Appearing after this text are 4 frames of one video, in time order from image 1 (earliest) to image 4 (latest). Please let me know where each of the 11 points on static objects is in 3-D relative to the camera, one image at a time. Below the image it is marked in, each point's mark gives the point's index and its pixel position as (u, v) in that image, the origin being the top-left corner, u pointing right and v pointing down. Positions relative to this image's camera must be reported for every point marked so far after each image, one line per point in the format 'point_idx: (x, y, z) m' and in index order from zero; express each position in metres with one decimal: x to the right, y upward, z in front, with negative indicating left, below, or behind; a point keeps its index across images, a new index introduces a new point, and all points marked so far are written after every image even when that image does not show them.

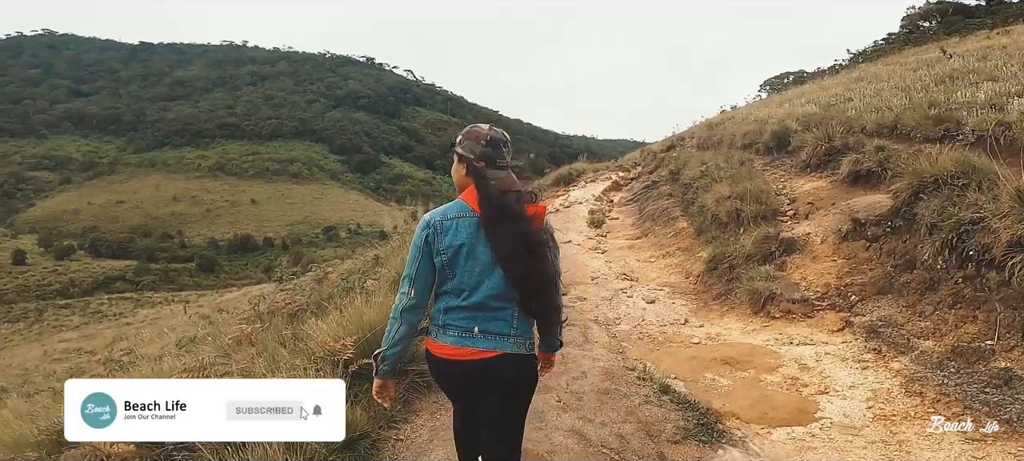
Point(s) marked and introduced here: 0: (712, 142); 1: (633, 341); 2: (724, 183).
0: (+5.0, +2.2, +14.9) m
1: (+1.1, -1.0, +5.5) m
2: (+3.4, +0.8, +9.3) m
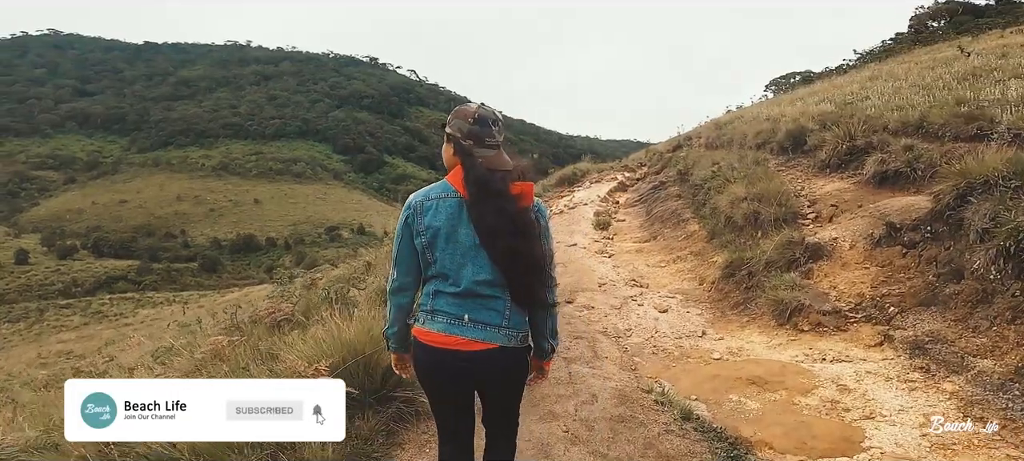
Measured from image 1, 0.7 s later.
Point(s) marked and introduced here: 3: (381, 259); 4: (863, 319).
0: (+5.1, +2.2, +14.4) m
1: (+1.1, -1.1, +5.0) m
2: (+3.4, +0.7, +8.8) m
3: (-1.6, -0.3, +7.4) m
4: (+2.9, -0.7, +4.8) m
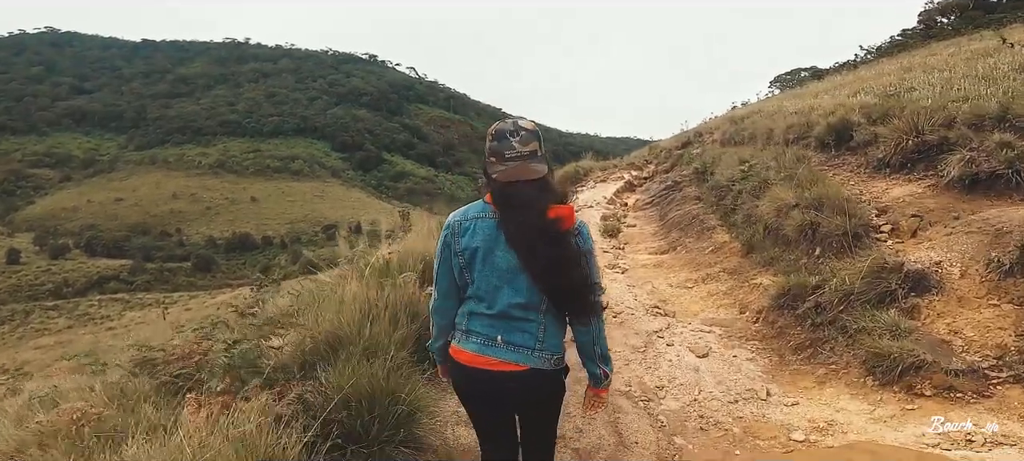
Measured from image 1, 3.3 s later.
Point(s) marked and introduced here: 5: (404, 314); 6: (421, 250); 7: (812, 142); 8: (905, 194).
0: (+5.0, +2.0, +12.9) m
1: (+1.1, -1.2, +3.5) m
2: (+3.3, +0.6, +7.3) m
3: (-1.7, -0.5, +5.9) m
4: (+2.8, -0.9, +3.3) m
5: (-0.7, -0.5, +3.7) m
6: (-1.0, -0.2, +5.8) m
7: (+4.7, +1.4, +9.2) m
8: (+4.2, +0.4, +6.2) m
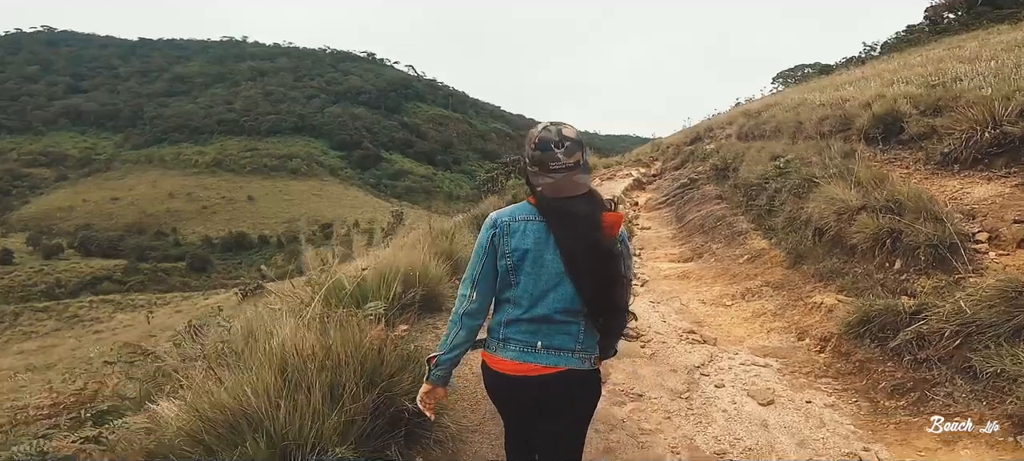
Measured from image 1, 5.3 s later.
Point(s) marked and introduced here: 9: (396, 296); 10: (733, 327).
0: (+5.1, +2.0, +11.8) m
1: (+1.1, -1.3, +2.4) m
2: (+3.4, +0.5, +6.2) m
3: (-1.7, -0.5, +4.8) m
4: (+2.8, -1.0, +2.2) m
5: (-0.7, -0.6, +2.7) m
6: (-0.9, -0.3, +4.7) m
7: (+4.7, +1.3, +8.1) m
8: (+4.2, +0.3, +5.1) m
9: (-0.8, -0.5, +4.4) m
10: (+1.9, -0.8, +5.1) m
